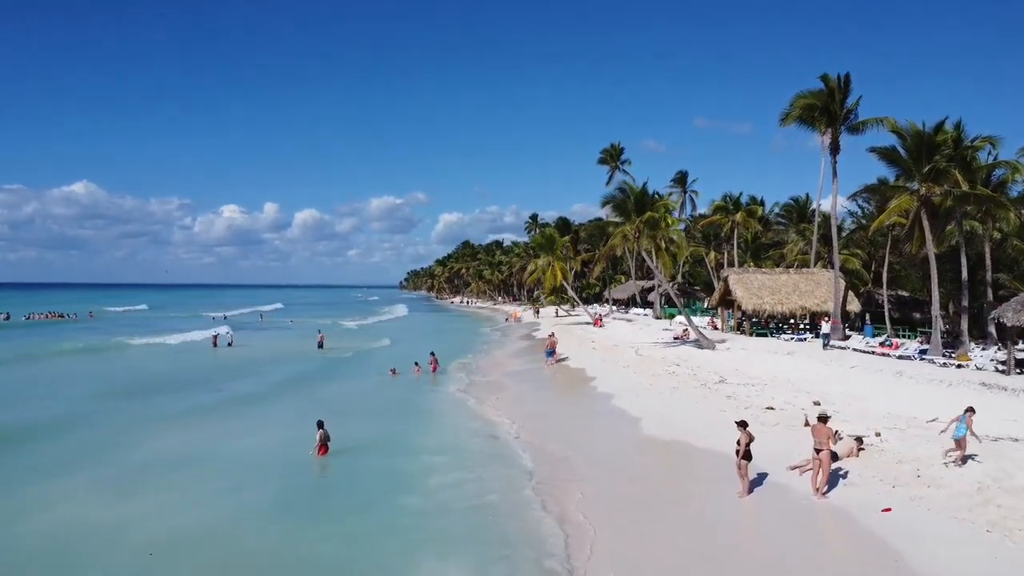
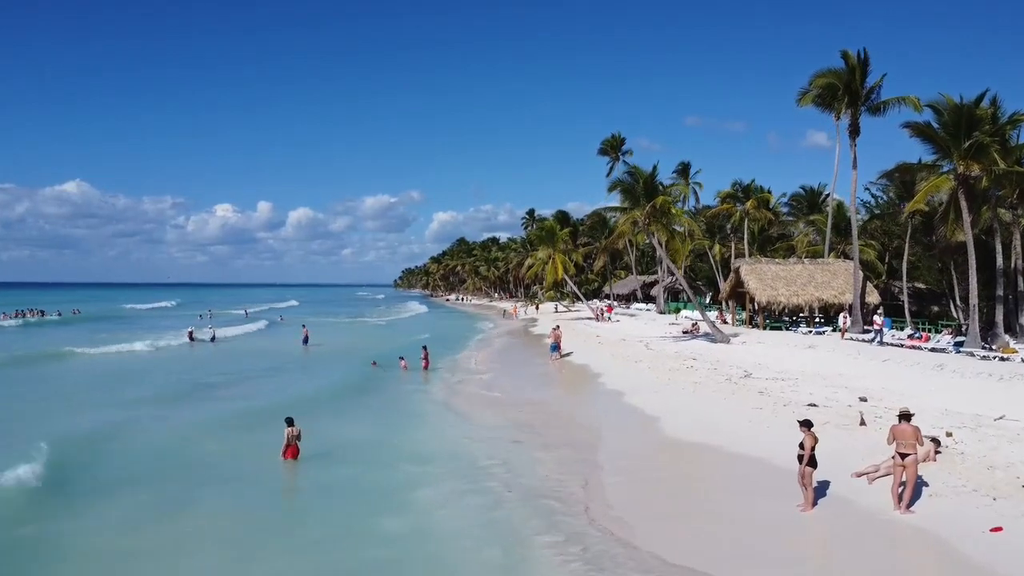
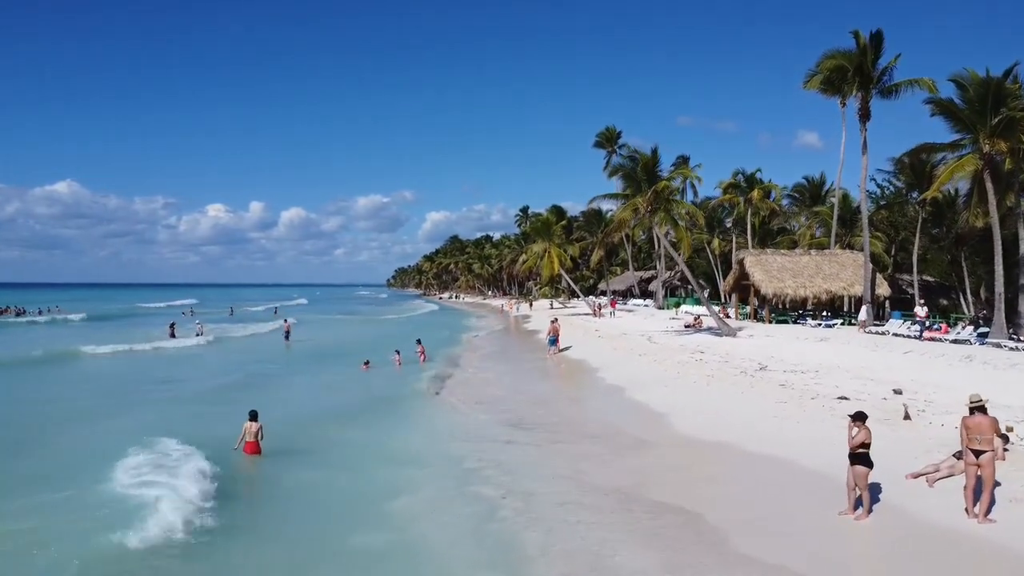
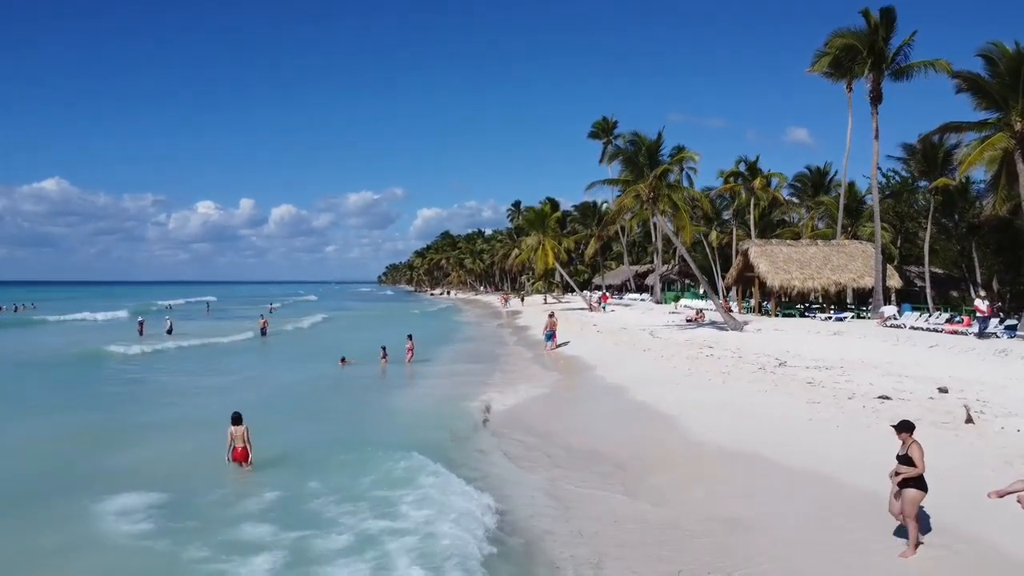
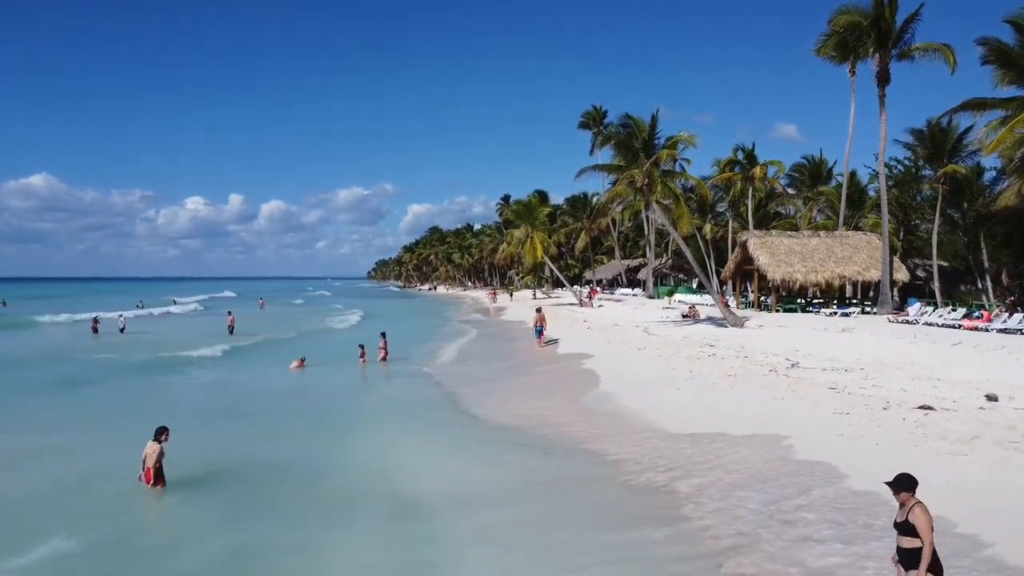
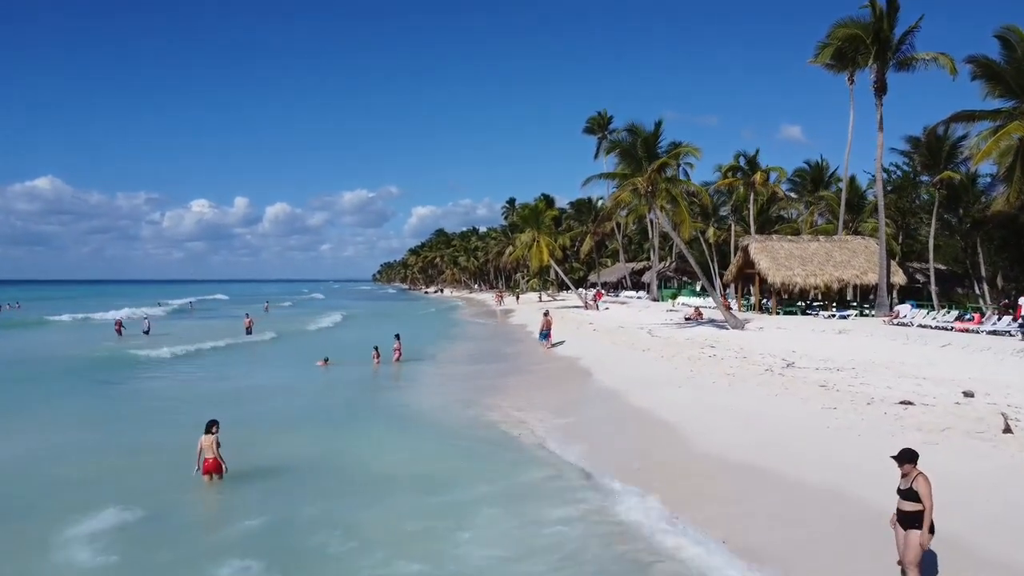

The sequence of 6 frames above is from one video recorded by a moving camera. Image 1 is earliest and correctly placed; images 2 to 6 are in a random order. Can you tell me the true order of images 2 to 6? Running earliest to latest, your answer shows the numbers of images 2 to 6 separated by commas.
2, 3, 4, 6, 5
